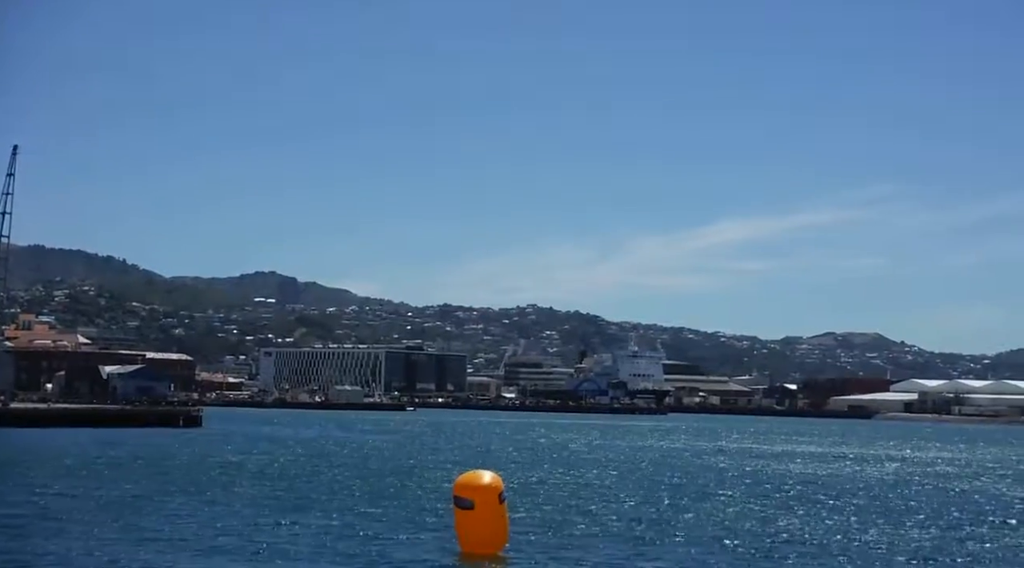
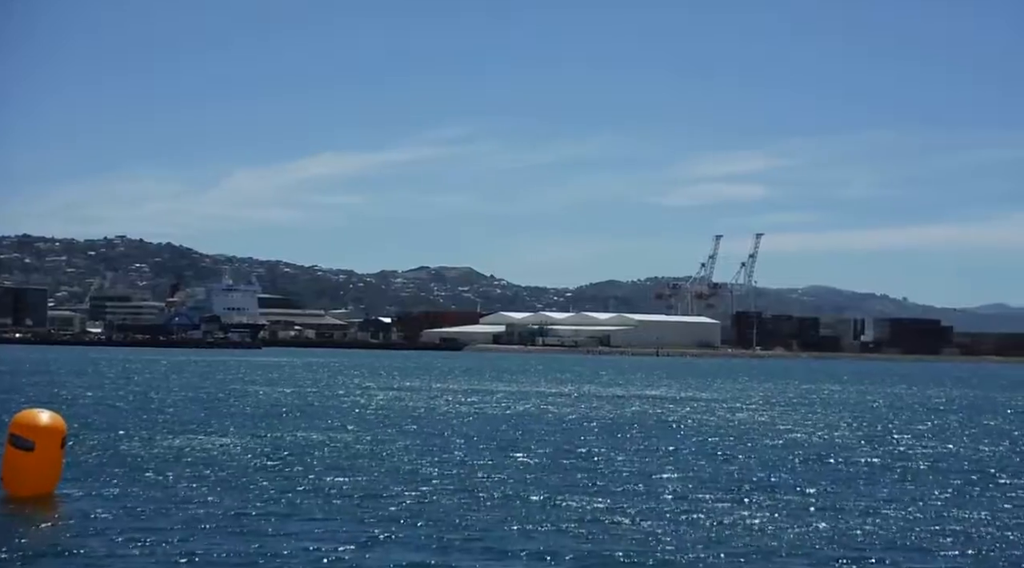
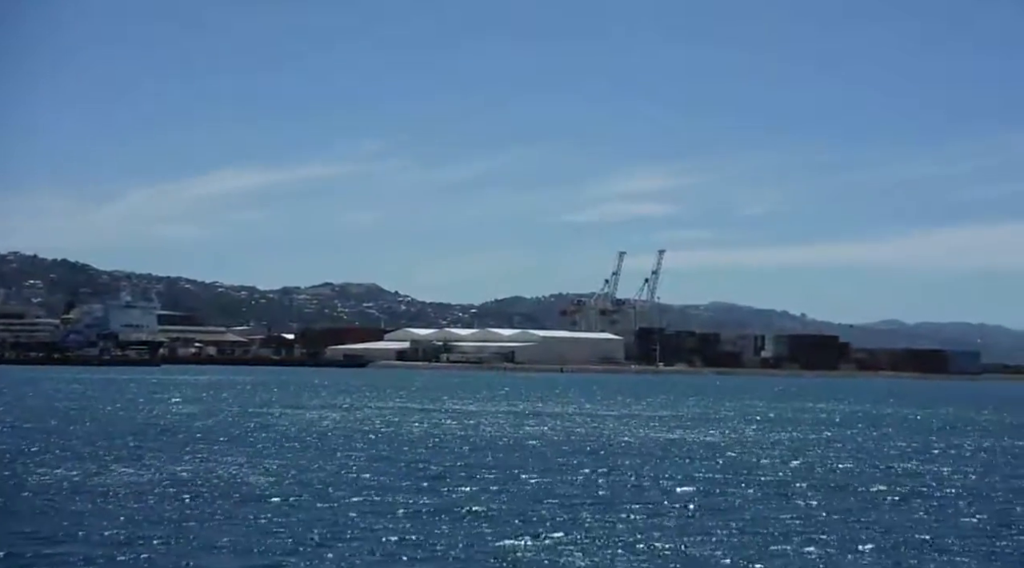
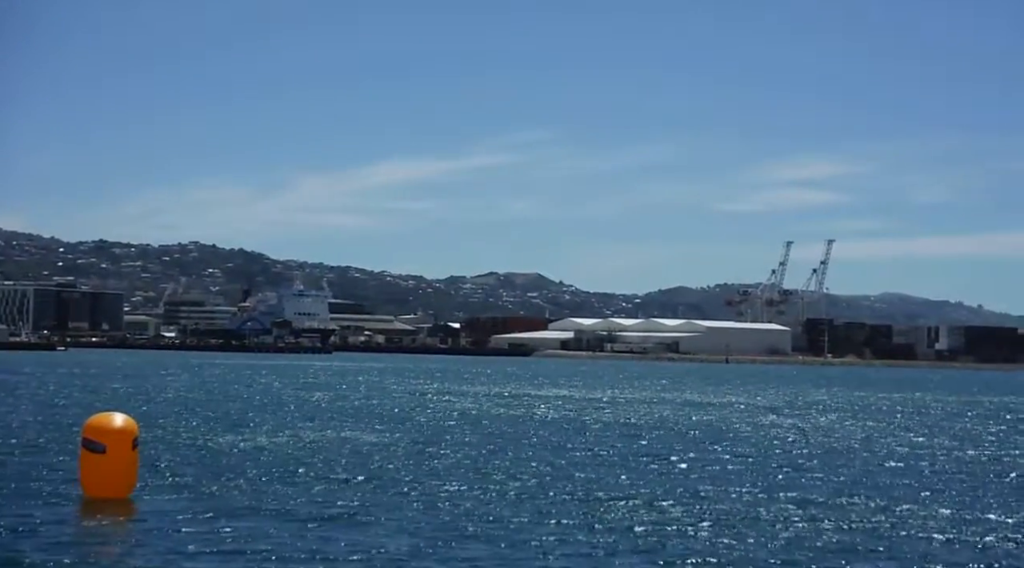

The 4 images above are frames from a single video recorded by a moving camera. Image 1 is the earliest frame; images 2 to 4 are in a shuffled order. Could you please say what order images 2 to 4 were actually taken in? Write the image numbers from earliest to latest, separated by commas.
4, 2, 3
